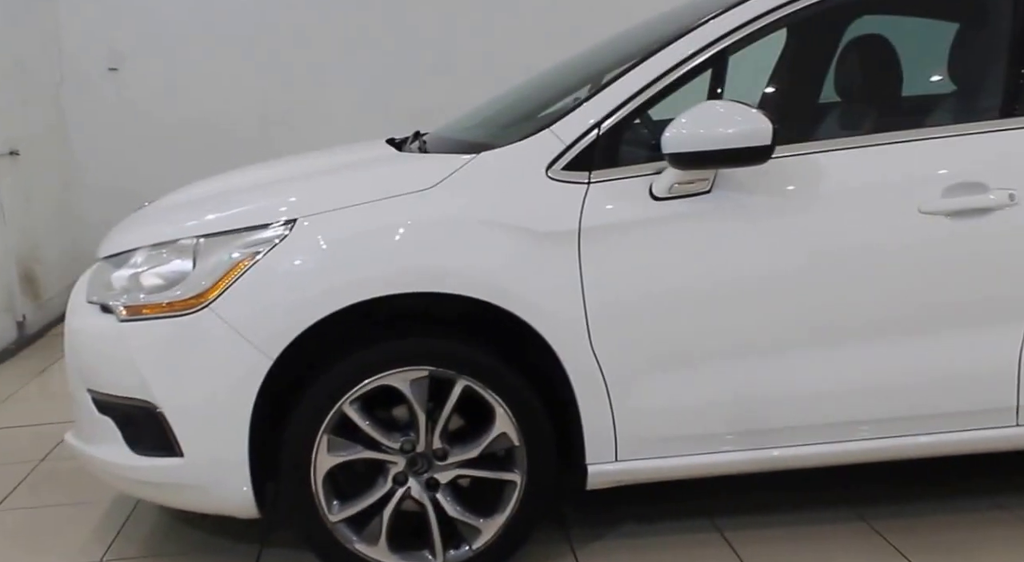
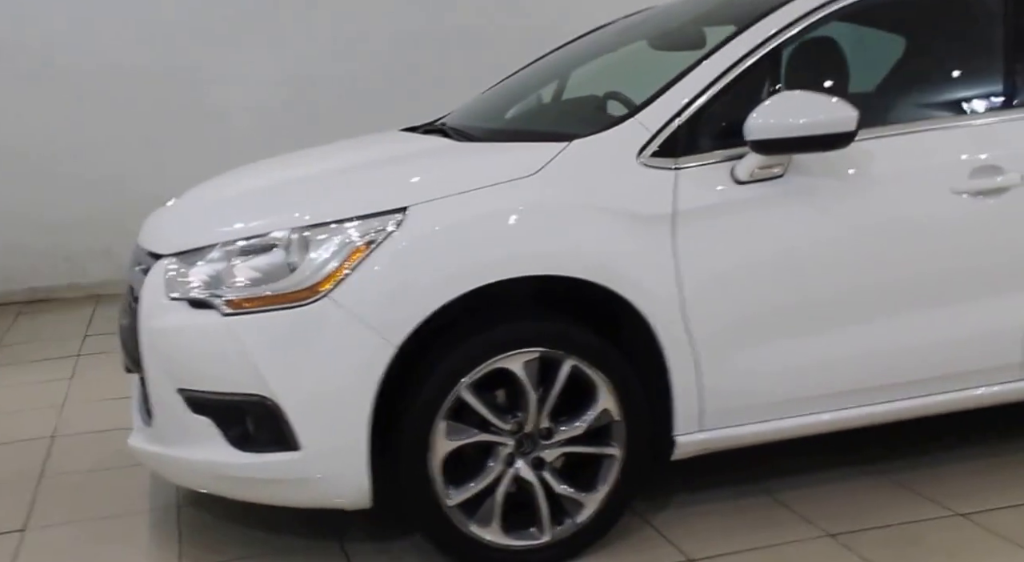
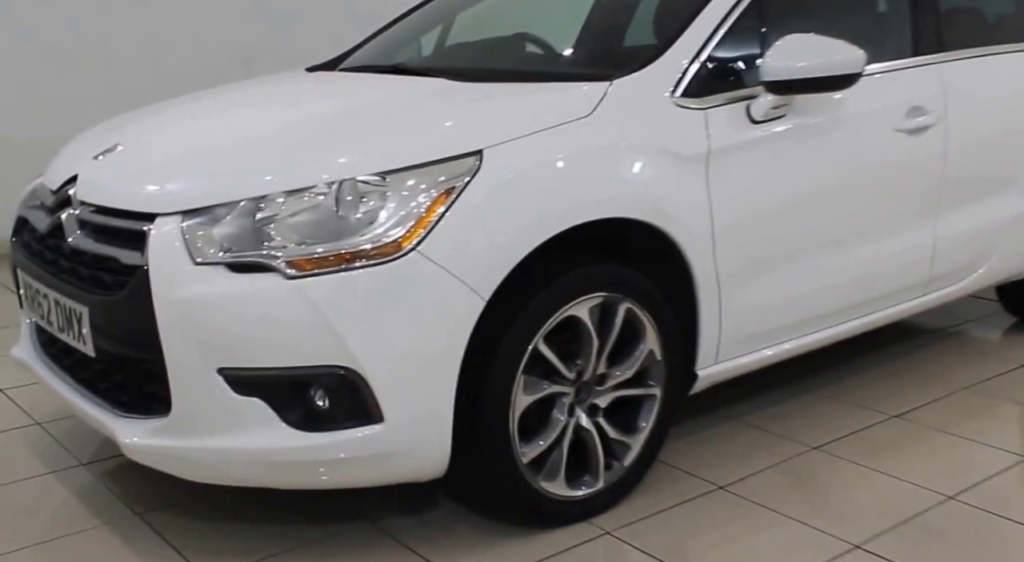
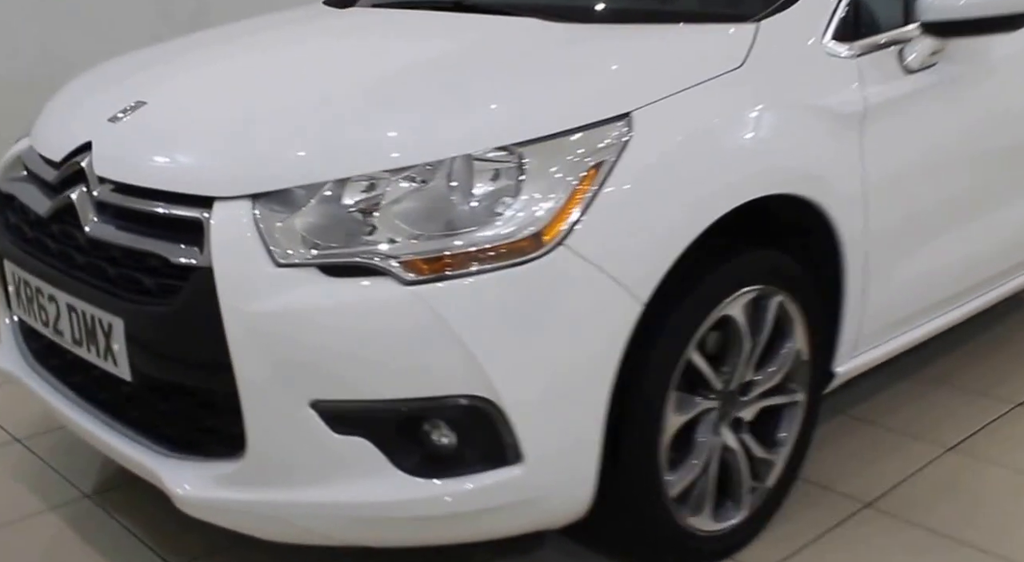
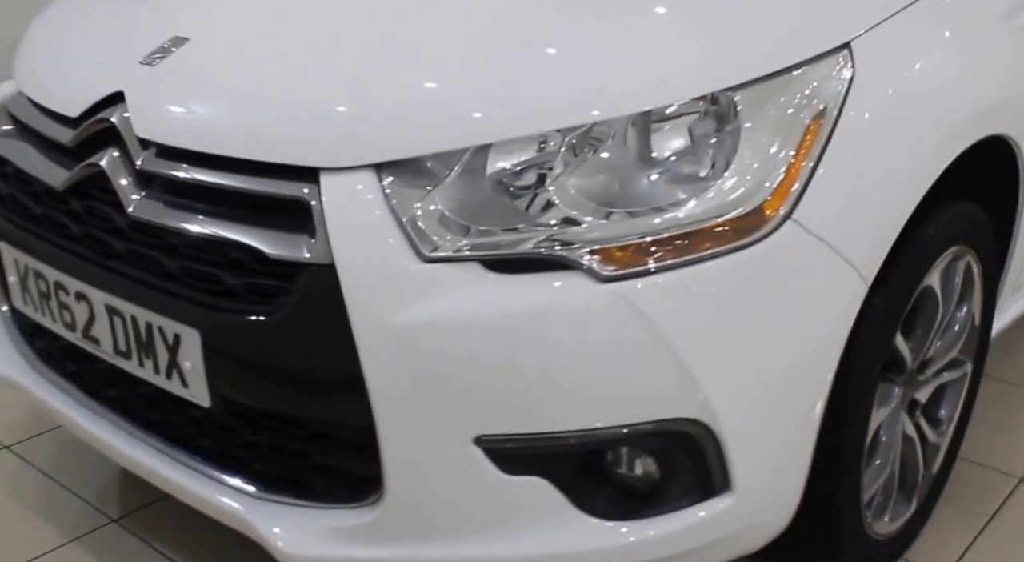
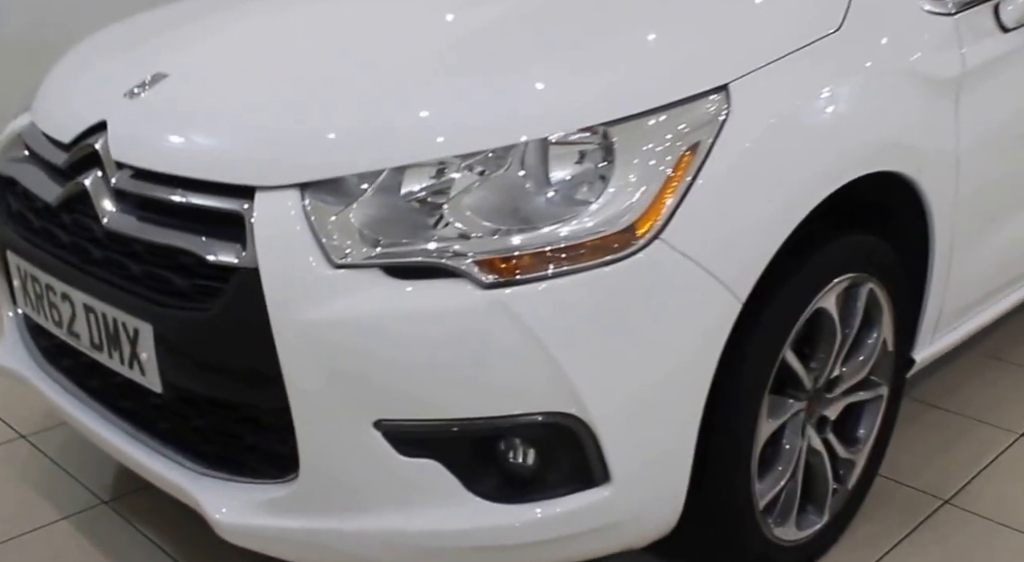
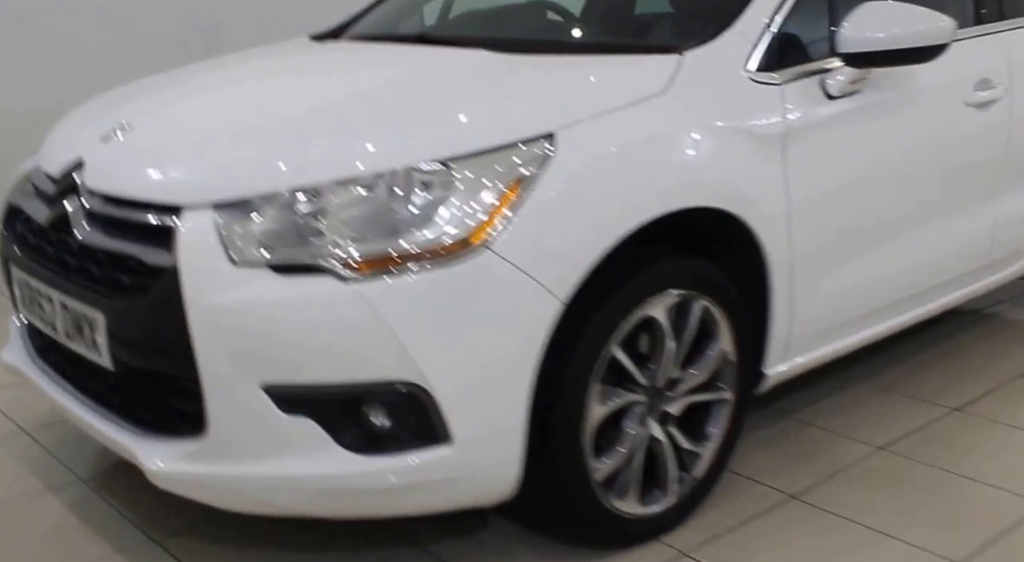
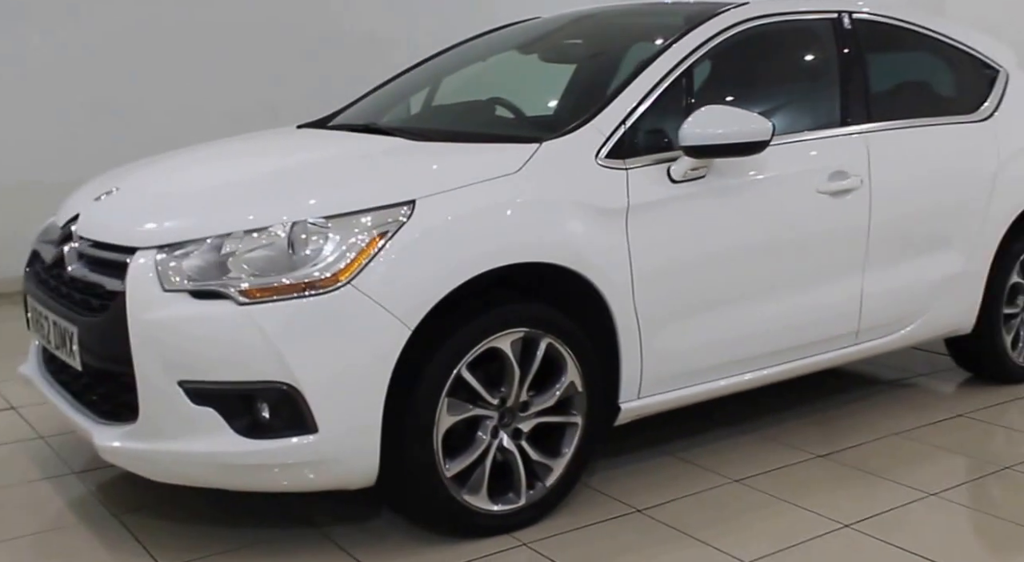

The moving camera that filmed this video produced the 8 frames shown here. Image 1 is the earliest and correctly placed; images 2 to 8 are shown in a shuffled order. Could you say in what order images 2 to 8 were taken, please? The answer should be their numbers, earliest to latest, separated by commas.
2, 8, 3, 7, 4, 6, 5
